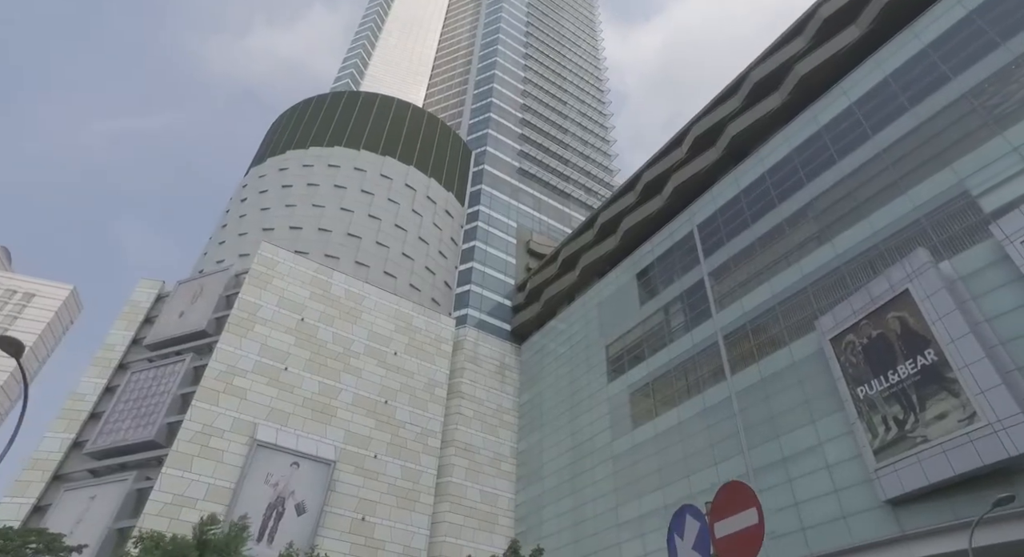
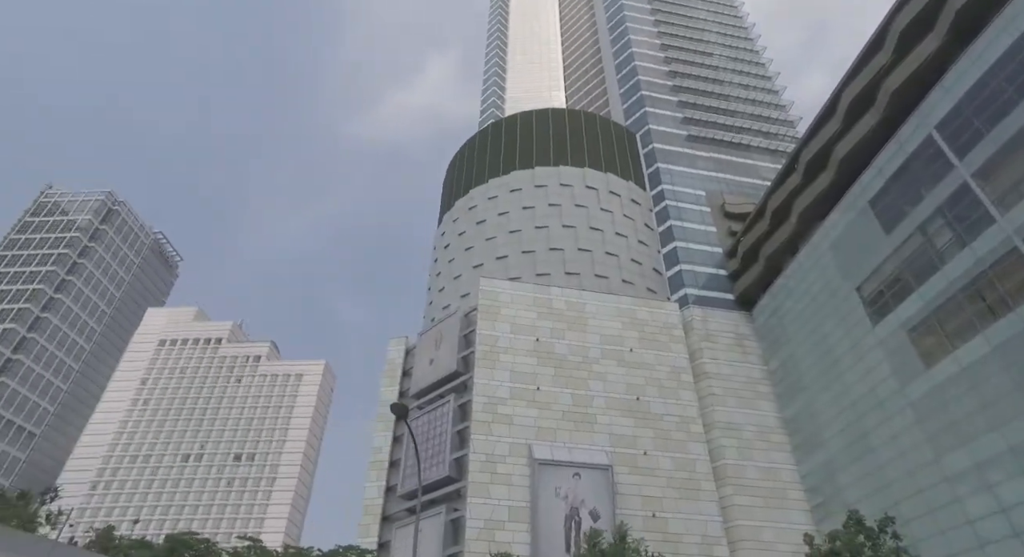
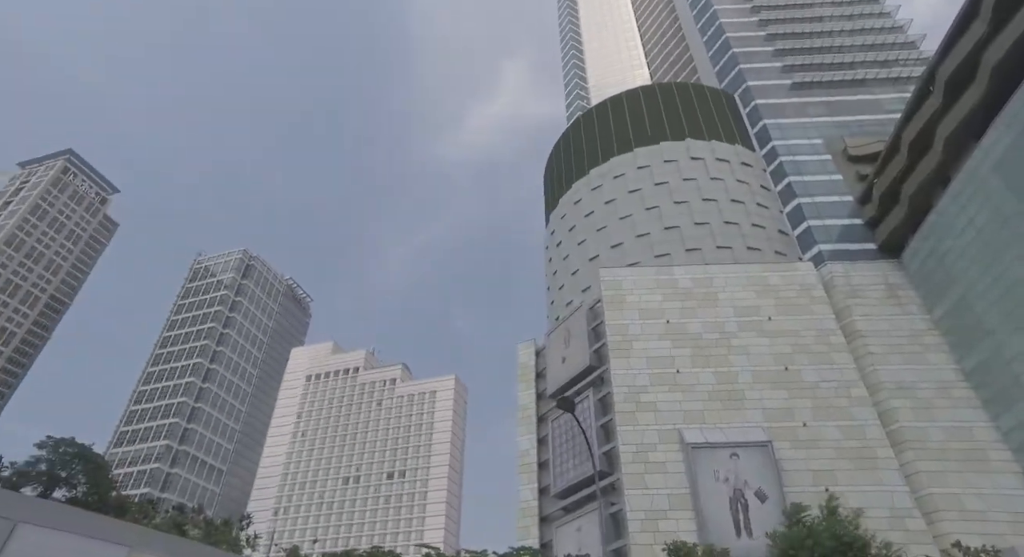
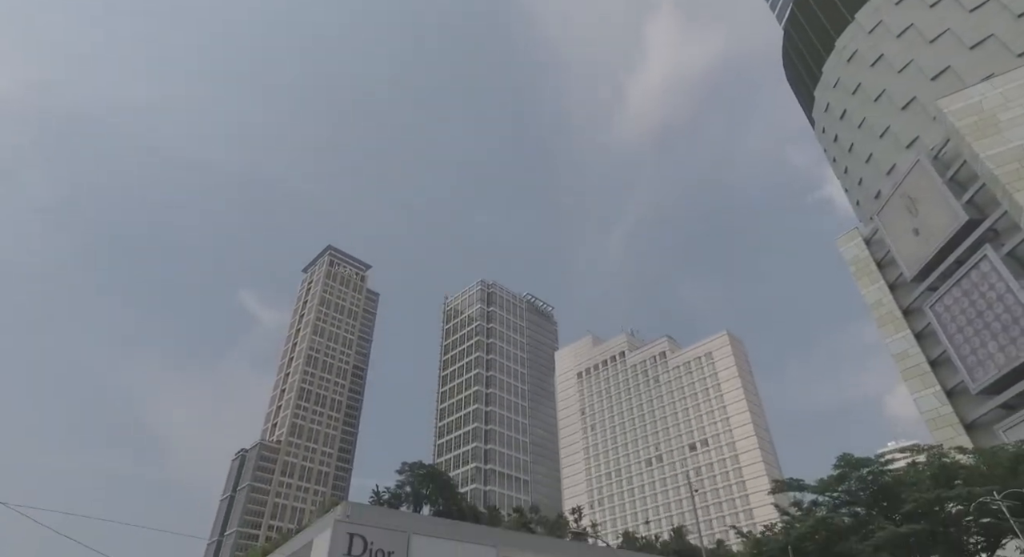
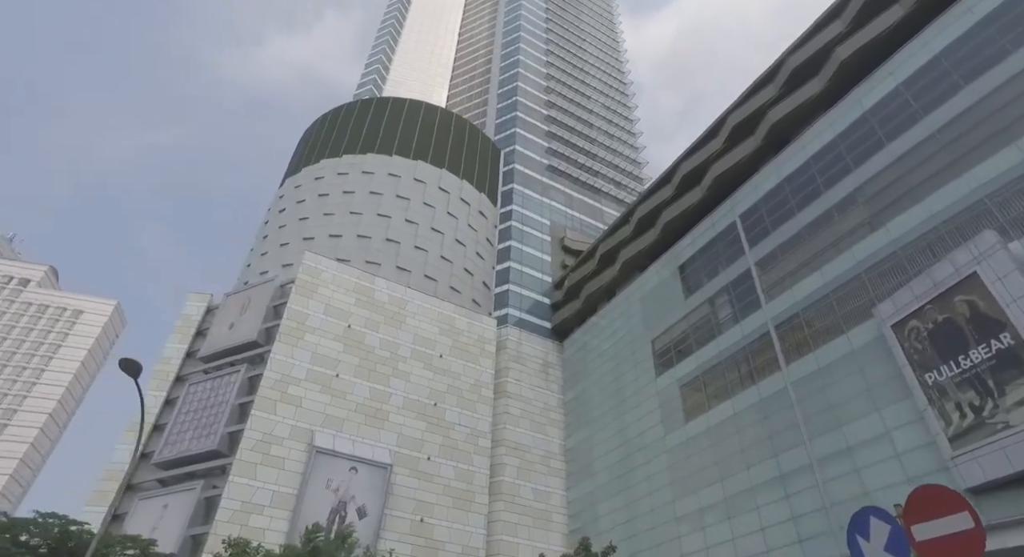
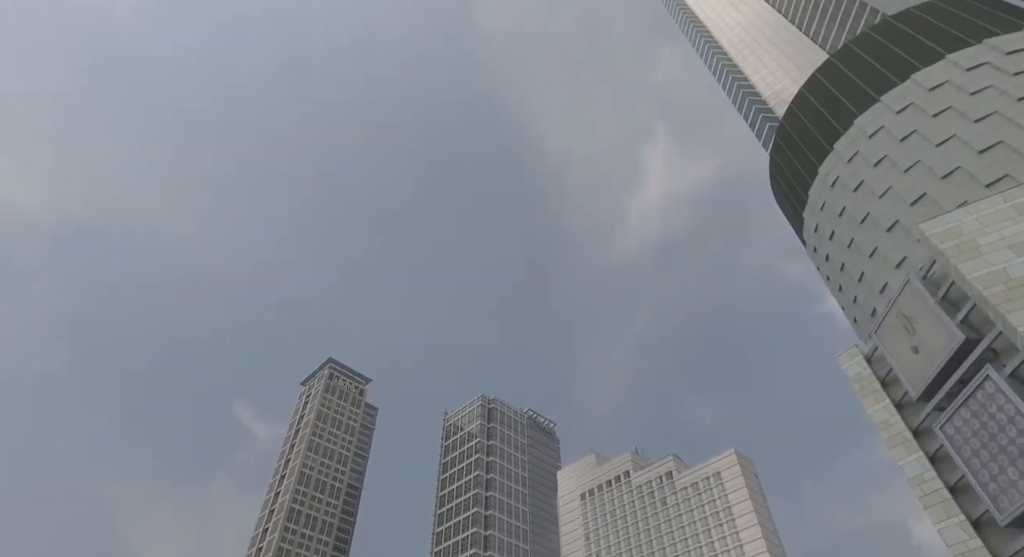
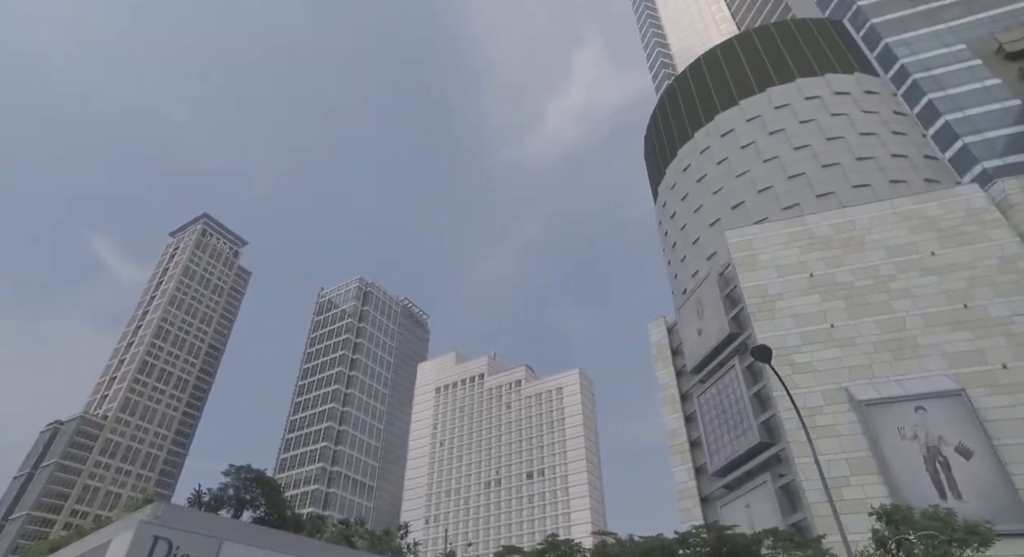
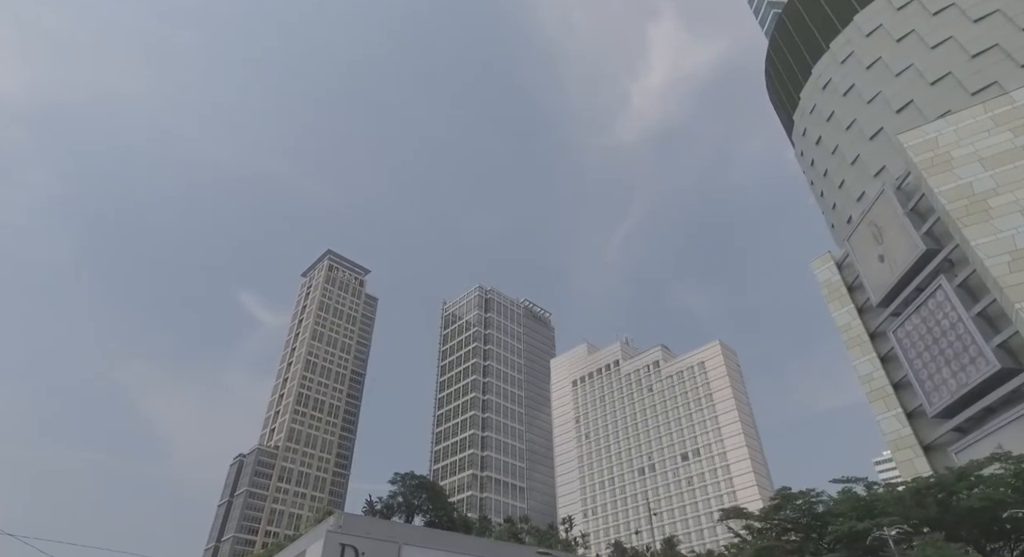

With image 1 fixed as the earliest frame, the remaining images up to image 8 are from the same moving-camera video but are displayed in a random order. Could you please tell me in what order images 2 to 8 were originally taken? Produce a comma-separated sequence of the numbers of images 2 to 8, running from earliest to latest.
5, 2, 3, 7, 8, 6, 4
